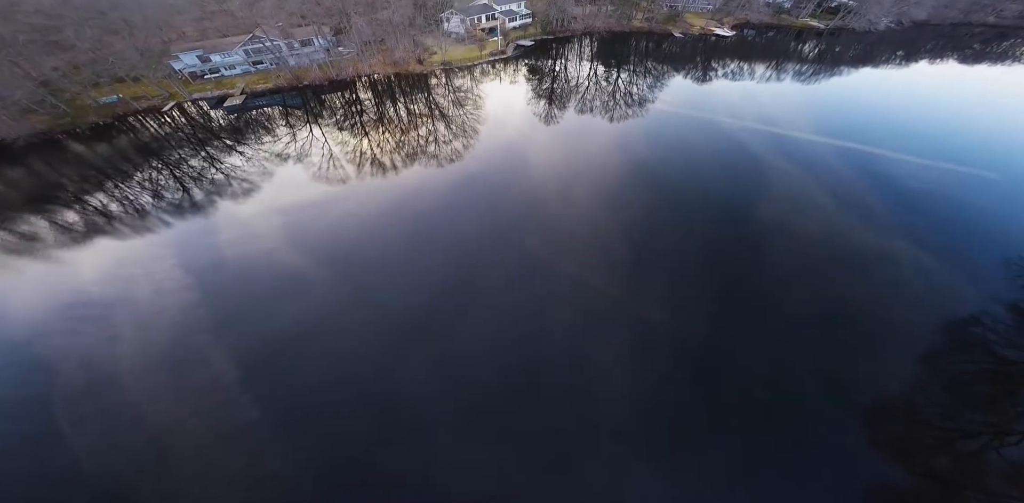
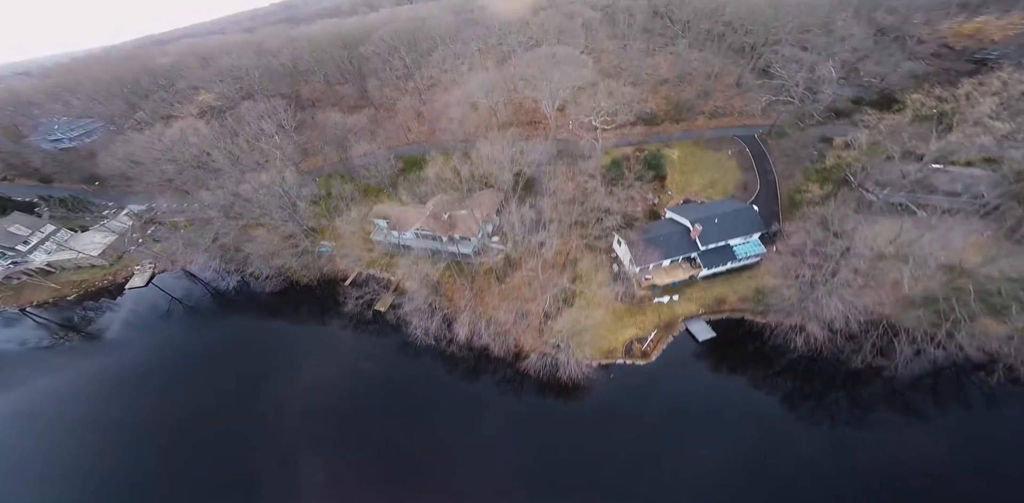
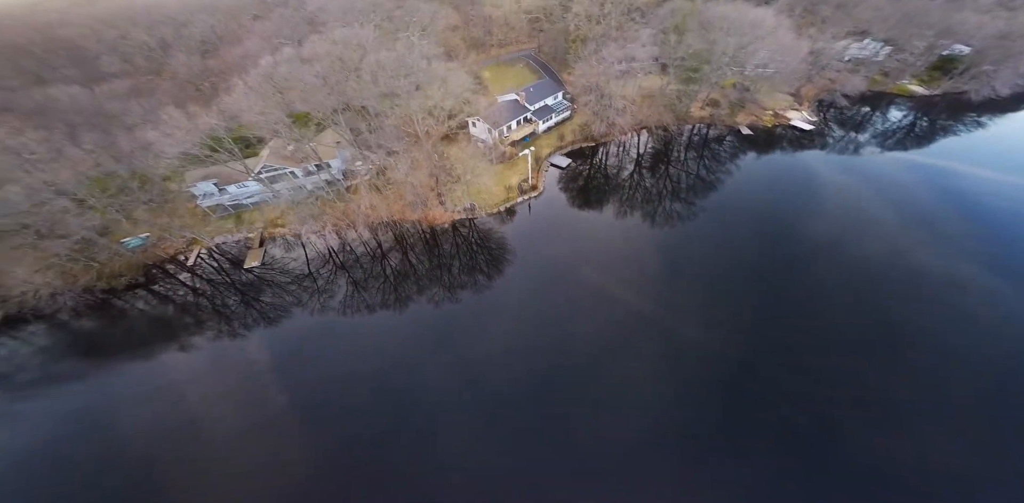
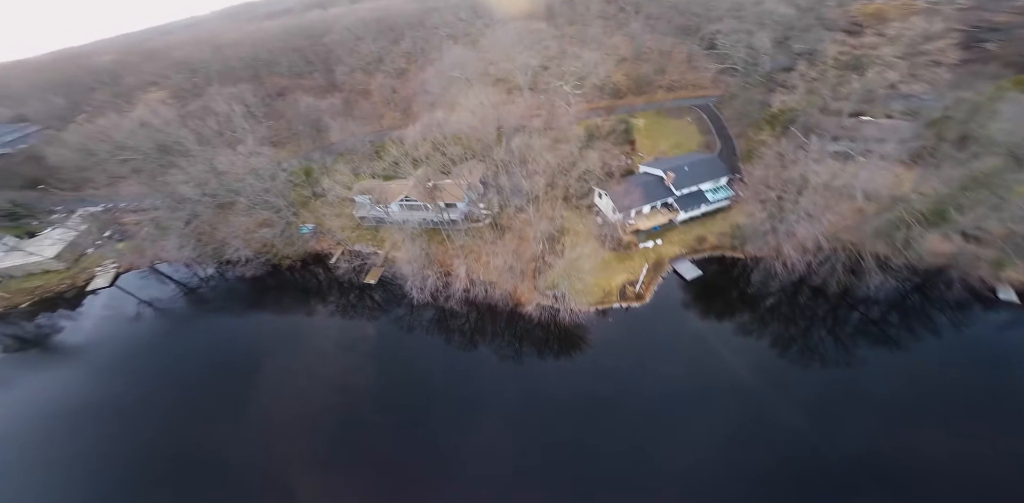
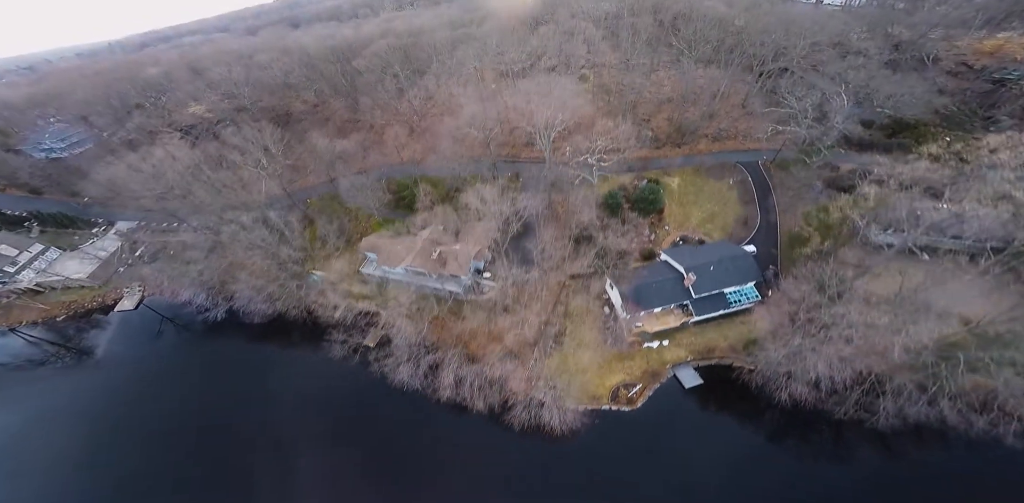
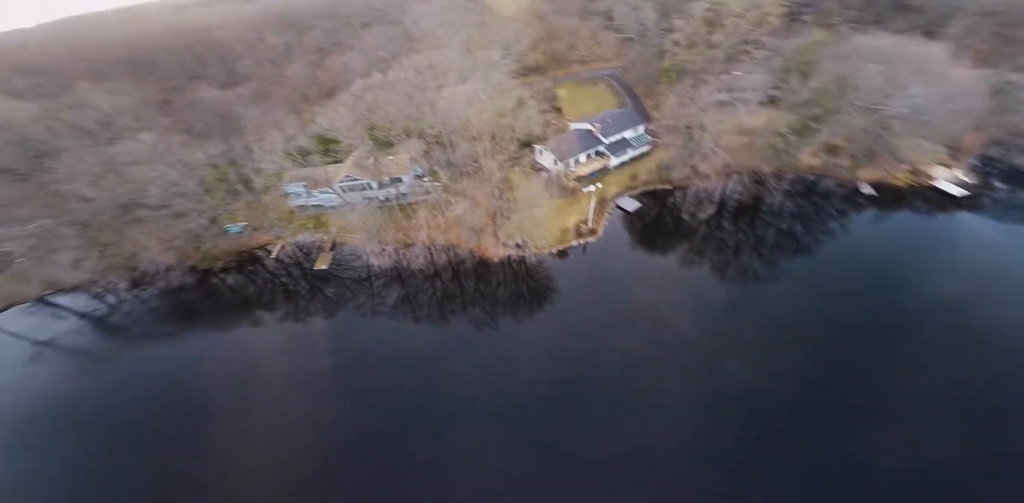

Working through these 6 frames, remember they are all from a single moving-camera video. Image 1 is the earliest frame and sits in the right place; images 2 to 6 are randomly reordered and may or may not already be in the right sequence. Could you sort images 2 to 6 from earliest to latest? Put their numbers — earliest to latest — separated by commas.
3, 6, 4, 2, 5
